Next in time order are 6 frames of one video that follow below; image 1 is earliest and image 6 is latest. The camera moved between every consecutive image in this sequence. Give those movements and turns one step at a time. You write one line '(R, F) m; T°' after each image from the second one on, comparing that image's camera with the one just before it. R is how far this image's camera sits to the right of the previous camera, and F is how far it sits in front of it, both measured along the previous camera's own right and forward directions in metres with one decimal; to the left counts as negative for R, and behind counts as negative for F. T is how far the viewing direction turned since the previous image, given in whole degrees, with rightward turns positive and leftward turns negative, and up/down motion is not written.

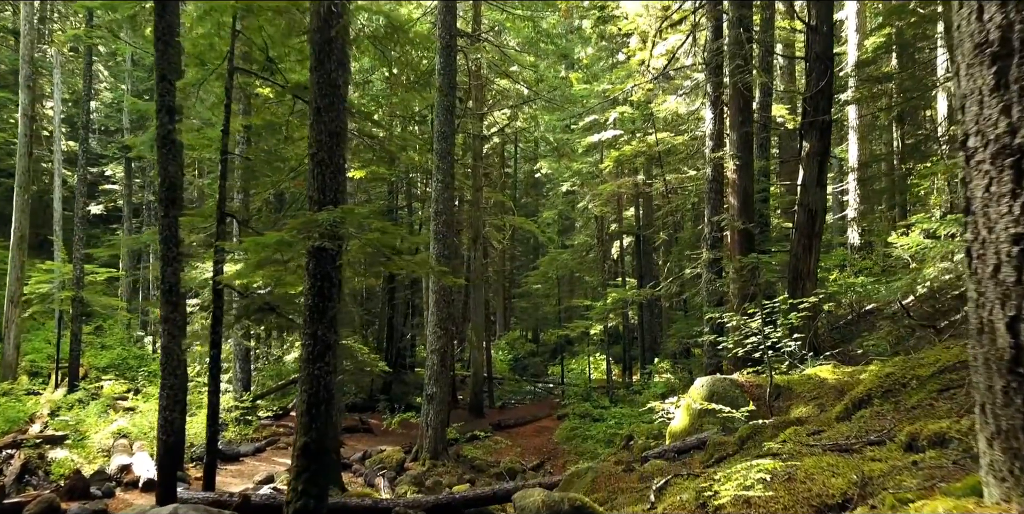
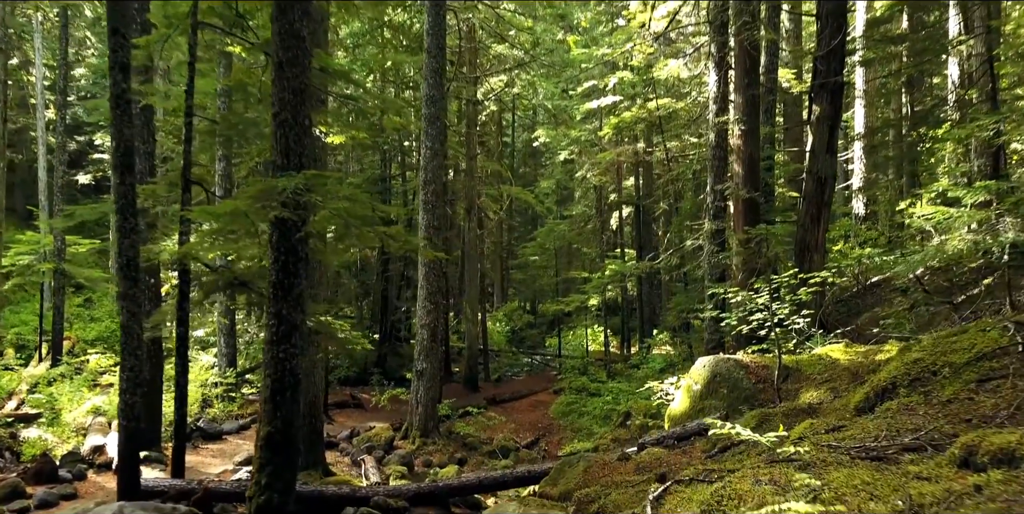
(+0.1, +0.5) m; 0°
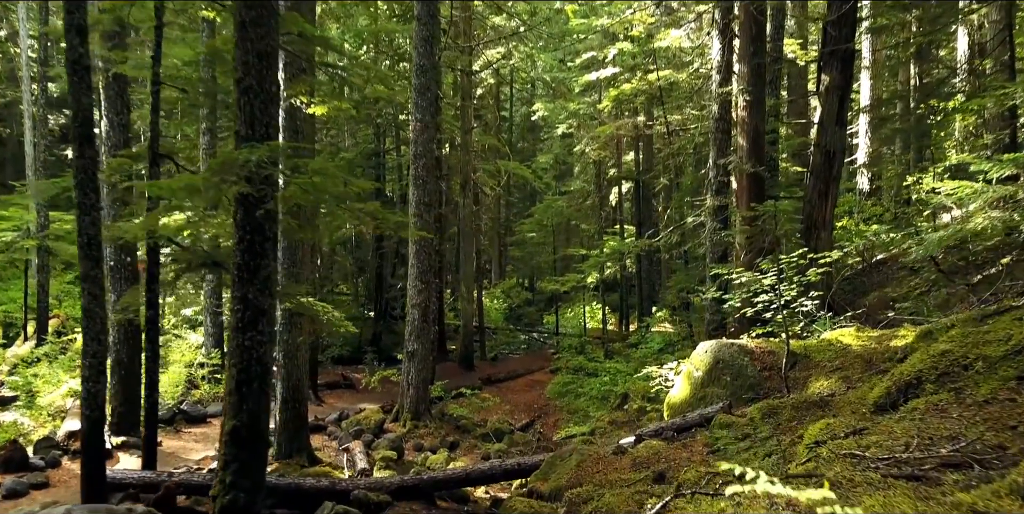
(+0.1, +0.4) m; 0°
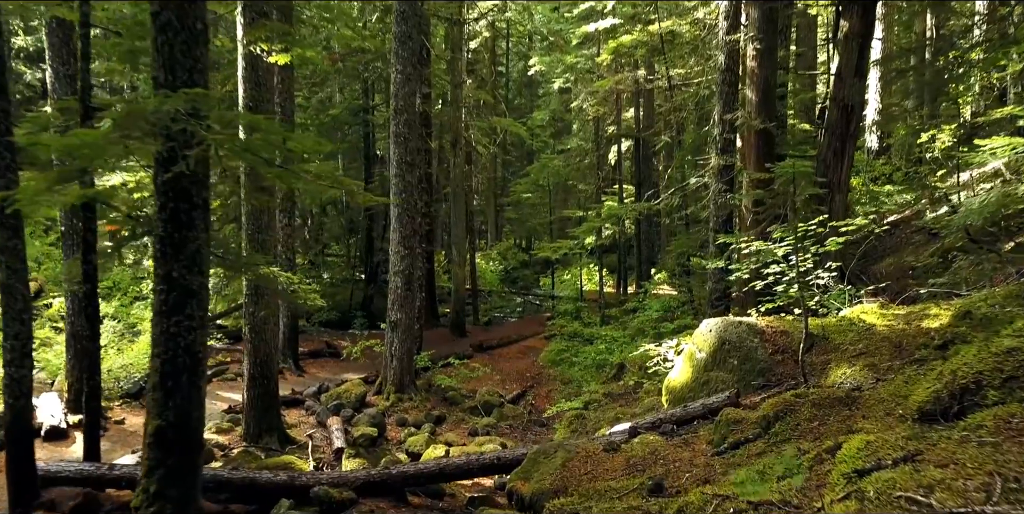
(+0.1, +0.7) m; 0°
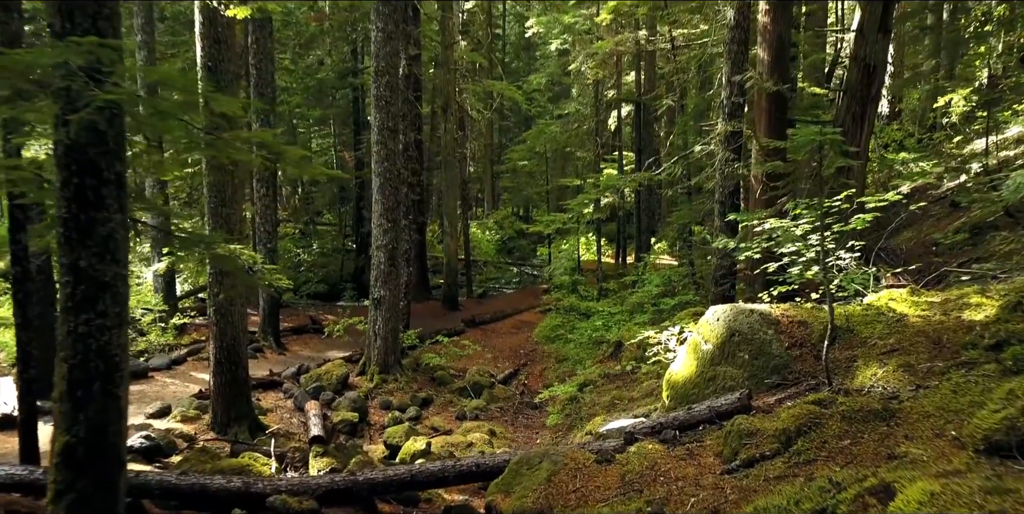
(+0.1, +0.6) m; 0°
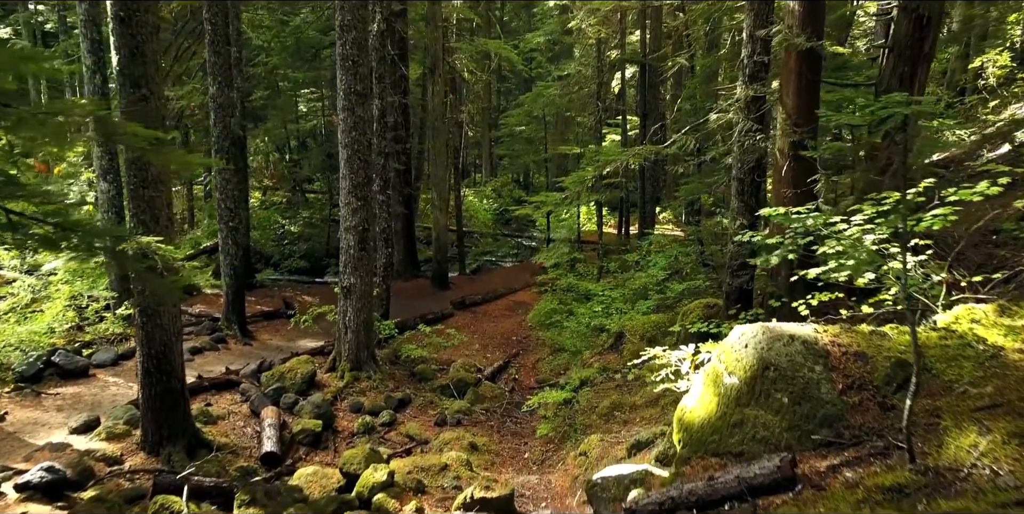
(+0.2, +1.1) m; 0°
